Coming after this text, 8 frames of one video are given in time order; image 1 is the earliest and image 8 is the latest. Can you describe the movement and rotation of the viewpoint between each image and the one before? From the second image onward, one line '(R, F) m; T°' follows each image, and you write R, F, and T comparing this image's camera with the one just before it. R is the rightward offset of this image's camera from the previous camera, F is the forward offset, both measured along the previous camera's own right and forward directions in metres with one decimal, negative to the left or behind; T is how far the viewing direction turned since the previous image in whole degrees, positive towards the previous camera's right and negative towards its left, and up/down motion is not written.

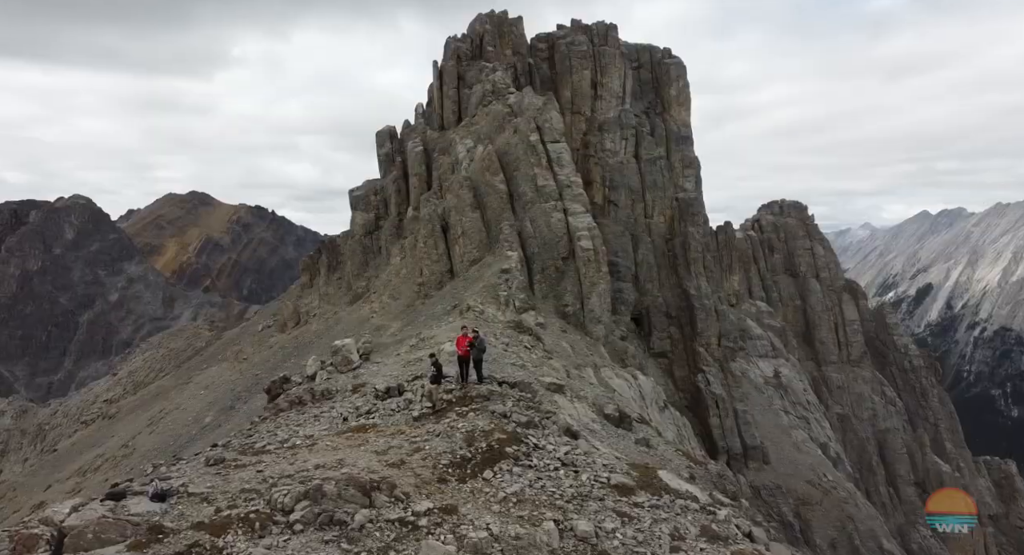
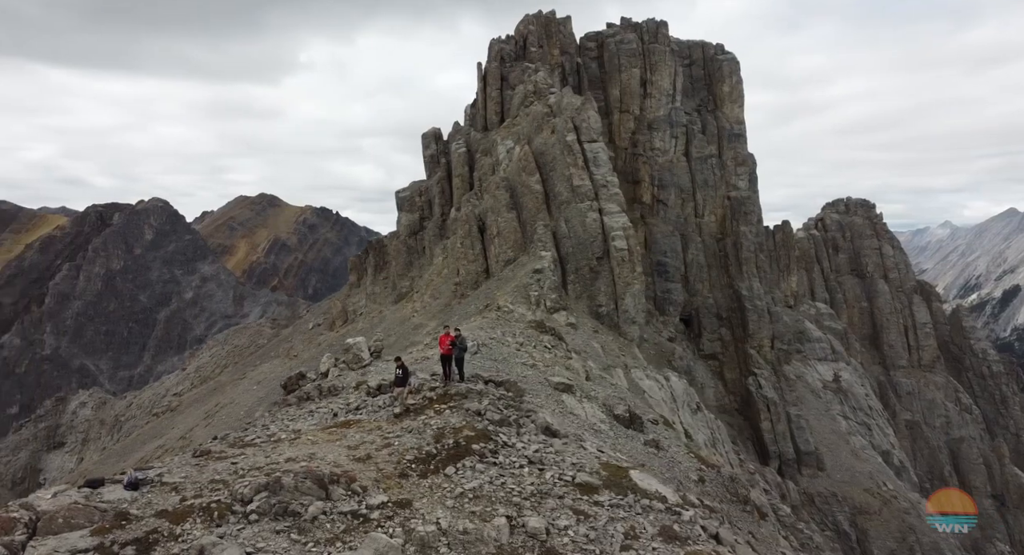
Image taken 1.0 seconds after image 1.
(+0.8, 0.0) m; -3°
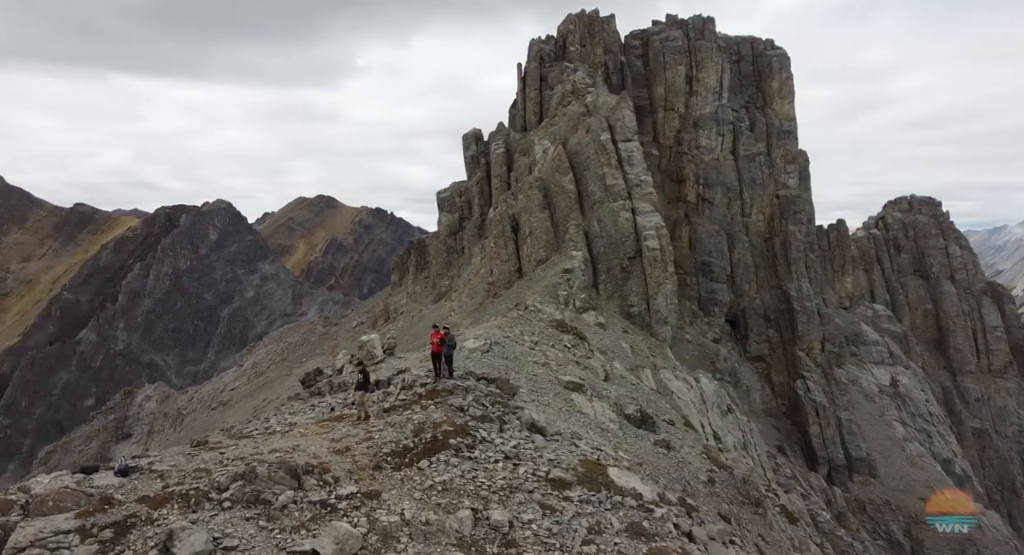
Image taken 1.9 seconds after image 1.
(+0.6, -0.1) m; -3°
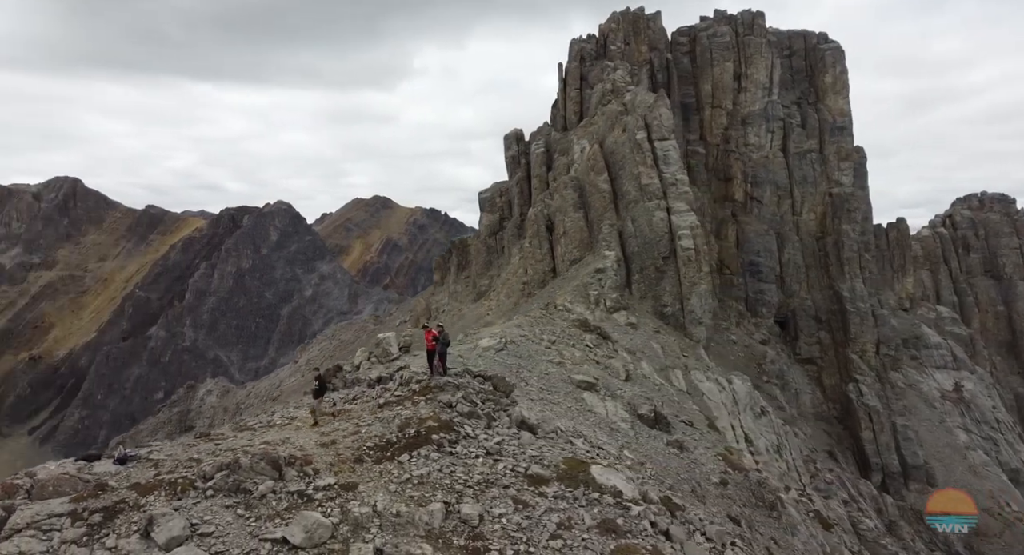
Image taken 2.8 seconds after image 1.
(+0.6, -0.1) m; -3°
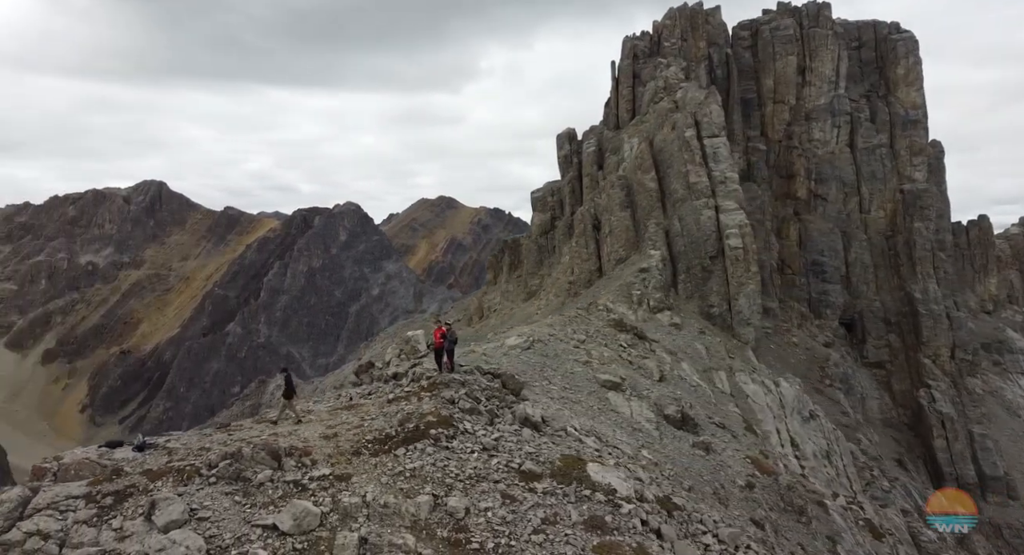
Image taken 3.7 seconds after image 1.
(+0.6, -0.1) m; -4°
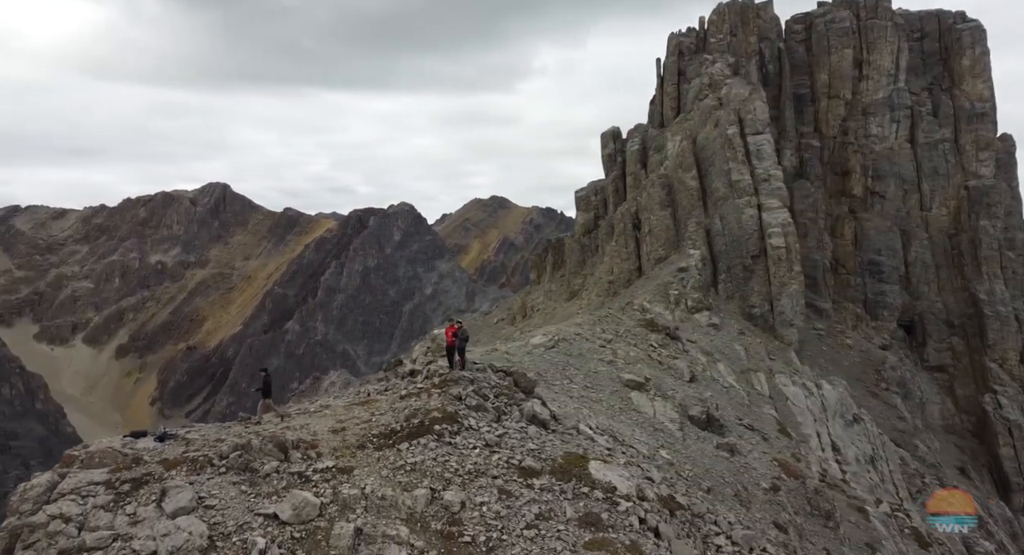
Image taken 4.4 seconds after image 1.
(+0.4, -0.1) m; -4°
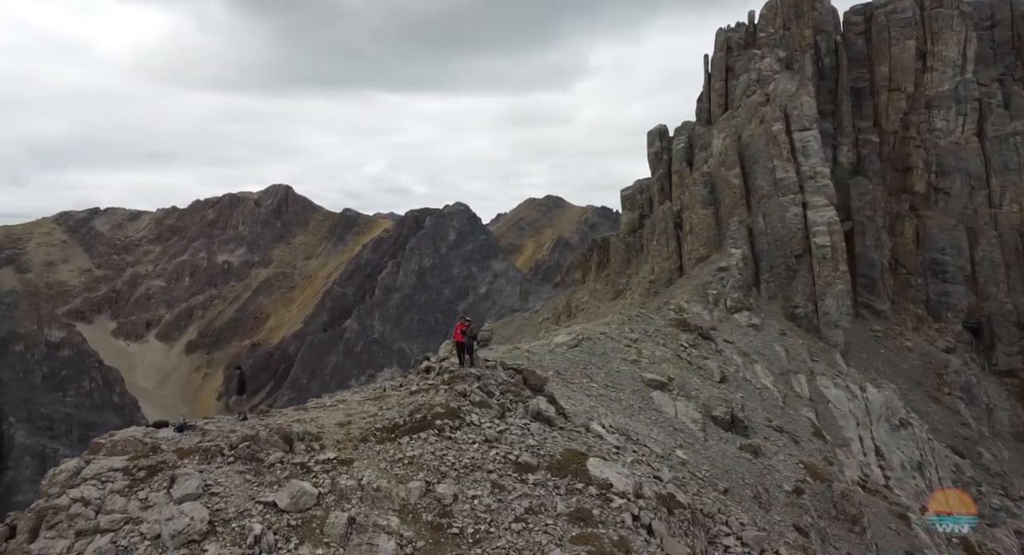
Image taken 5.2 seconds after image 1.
(+0.5, -0.1) m; -4°
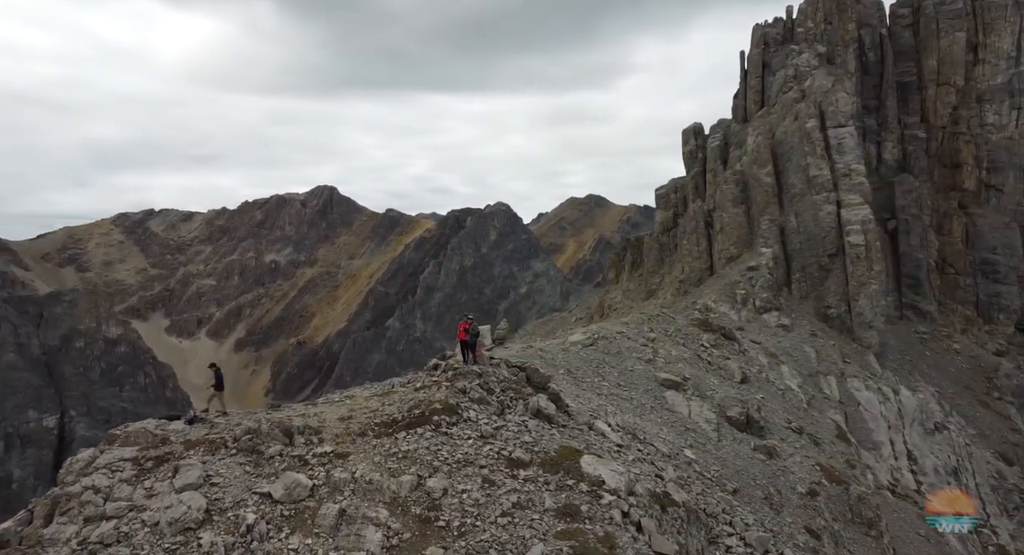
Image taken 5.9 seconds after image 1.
(+0.4, -0.1) m; -3°
